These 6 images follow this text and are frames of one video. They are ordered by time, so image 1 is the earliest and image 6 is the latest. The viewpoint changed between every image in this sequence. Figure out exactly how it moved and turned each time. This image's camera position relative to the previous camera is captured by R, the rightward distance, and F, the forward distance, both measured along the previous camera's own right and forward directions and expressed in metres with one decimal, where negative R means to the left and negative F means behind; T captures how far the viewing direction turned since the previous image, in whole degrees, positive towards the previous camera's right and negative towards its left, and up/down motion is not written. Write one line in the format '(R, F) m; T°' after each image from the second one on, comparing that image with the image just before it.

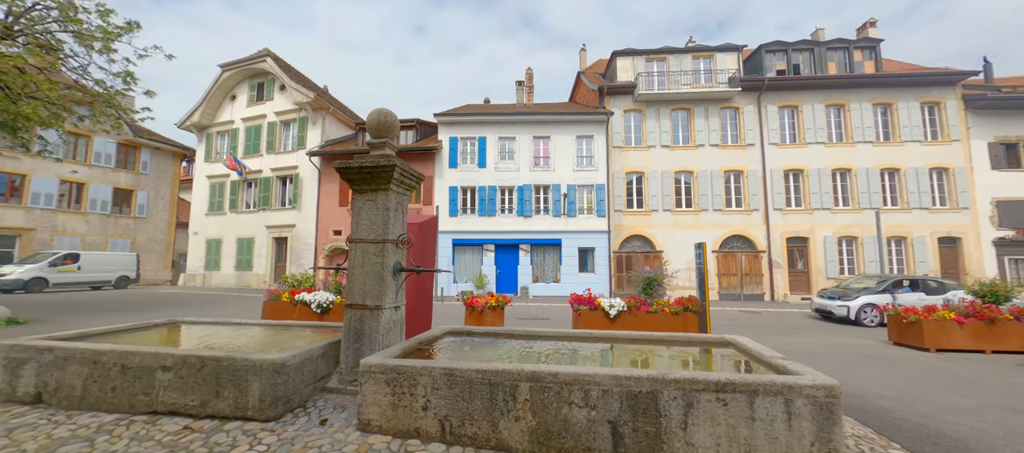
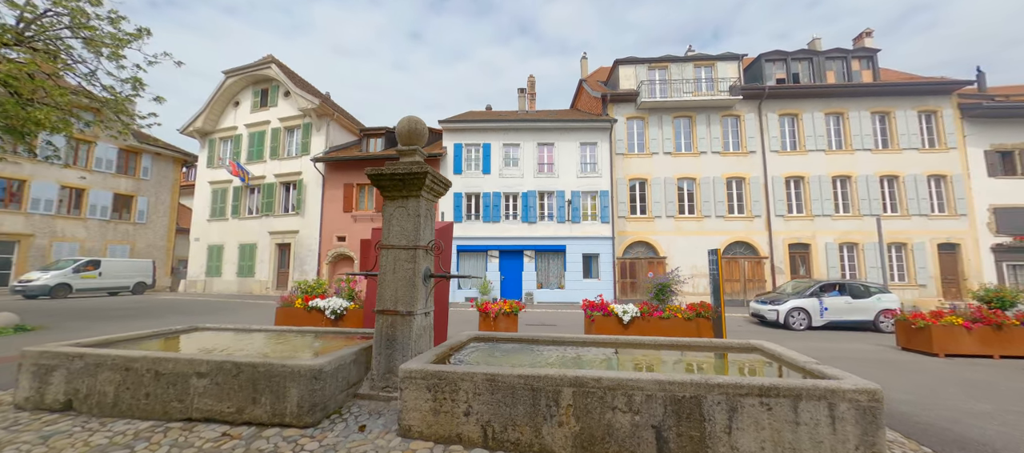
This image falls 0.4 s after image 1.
(-0.3, 0.0) m; +1°
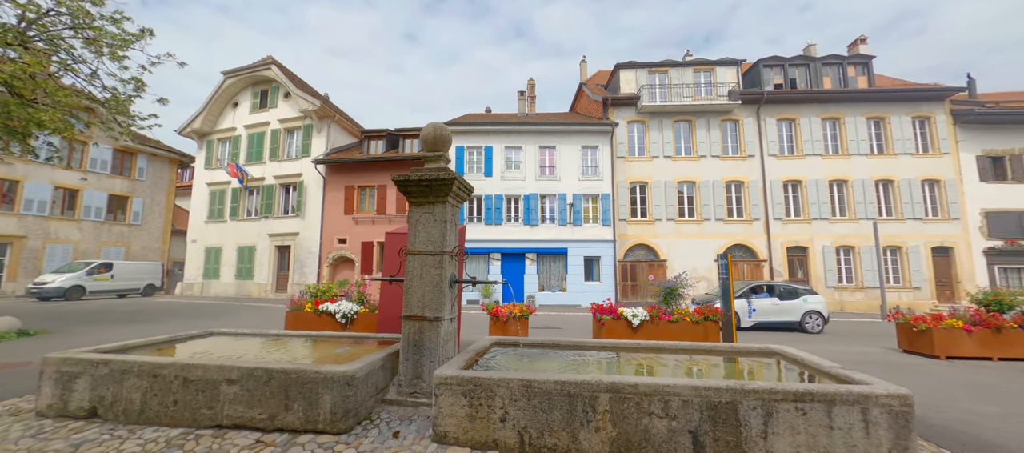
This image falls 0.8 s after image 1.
(-0.3, 0.0) m; +1°
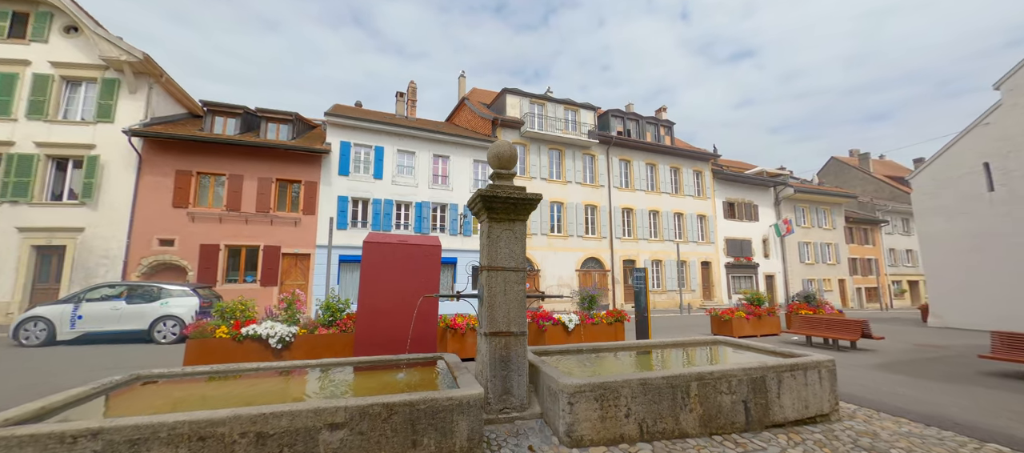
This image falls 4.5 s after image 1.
(-2.6, +0.3) m; +25°
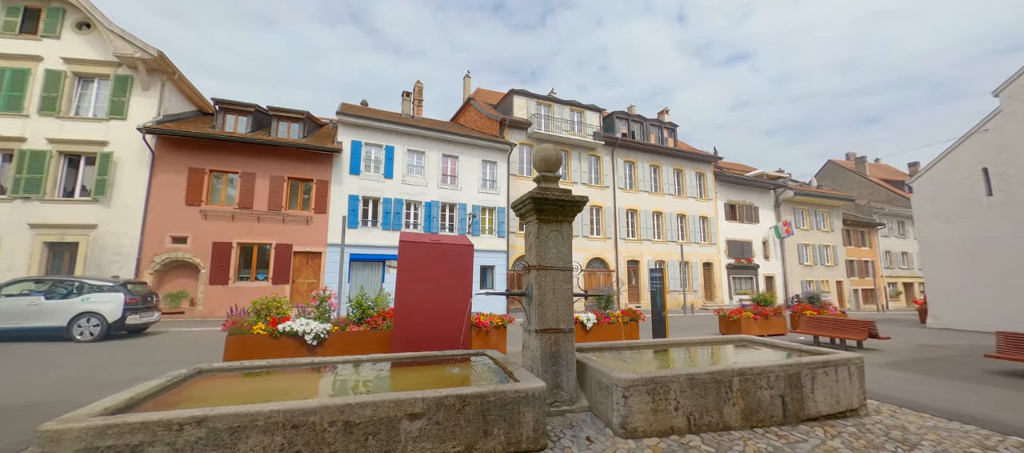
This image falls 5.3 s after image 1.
(-0.6, -0.2) m; +1°
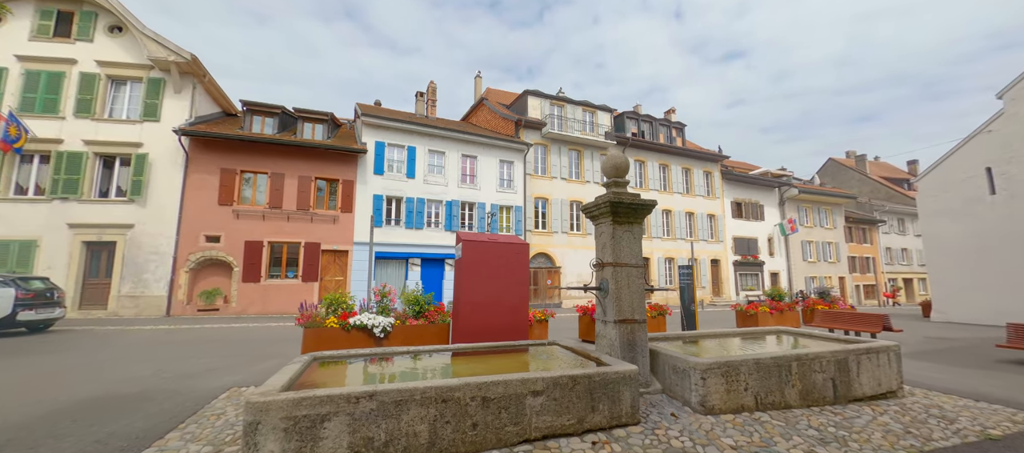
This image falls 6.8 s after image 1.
(-1.0, -0.4) m; 0°
